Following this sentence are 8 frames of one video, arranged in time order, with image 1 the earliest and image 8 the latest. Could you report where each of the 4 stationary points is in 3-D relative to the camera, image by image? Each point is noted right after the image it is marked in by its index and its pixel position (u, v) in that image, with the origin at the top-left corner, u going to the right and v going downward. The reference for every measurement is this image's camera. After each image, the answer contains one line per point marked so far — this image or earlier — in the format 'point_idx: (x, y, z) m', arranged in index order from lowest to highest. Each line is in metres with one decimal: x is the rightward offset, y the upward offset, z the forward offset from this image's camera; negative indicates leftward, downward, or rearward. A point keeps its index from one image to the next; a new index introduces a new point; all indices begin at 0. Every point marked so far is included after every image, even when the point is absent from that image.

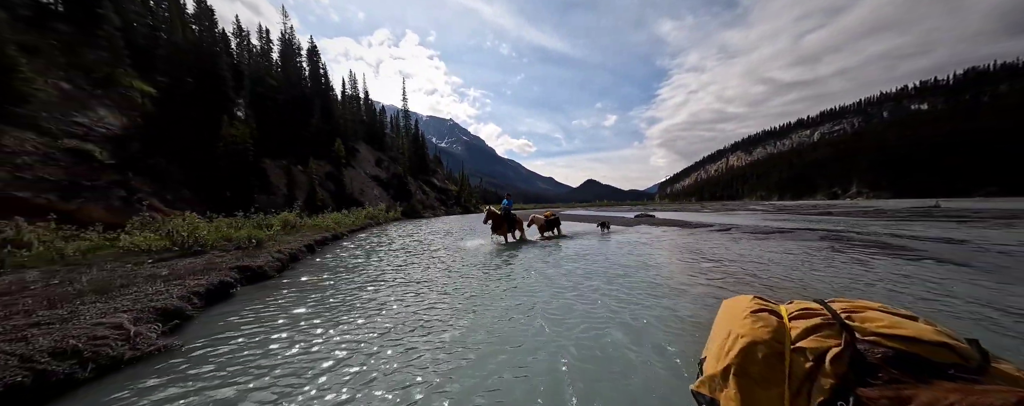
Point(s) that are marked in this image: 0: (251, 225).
0: (-10.9, -0.9, +12.8) m
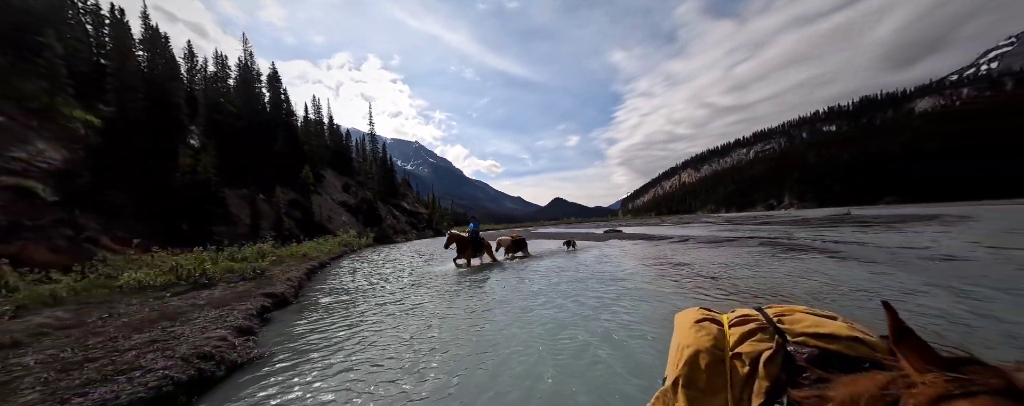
0: (-11.6, -2.2, +12.6) m
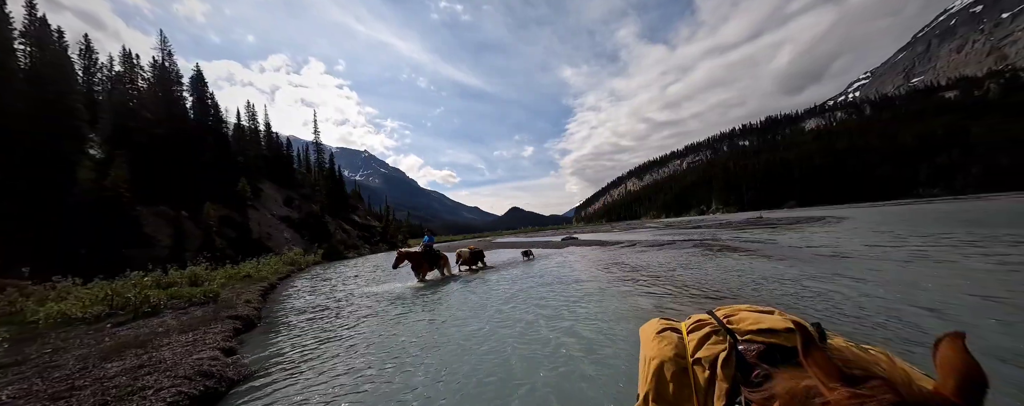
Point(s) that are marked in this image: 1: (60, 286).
0: (-13.0, -3.0, +11.4) m
1: (-15.9, -2.9, +10.5) m
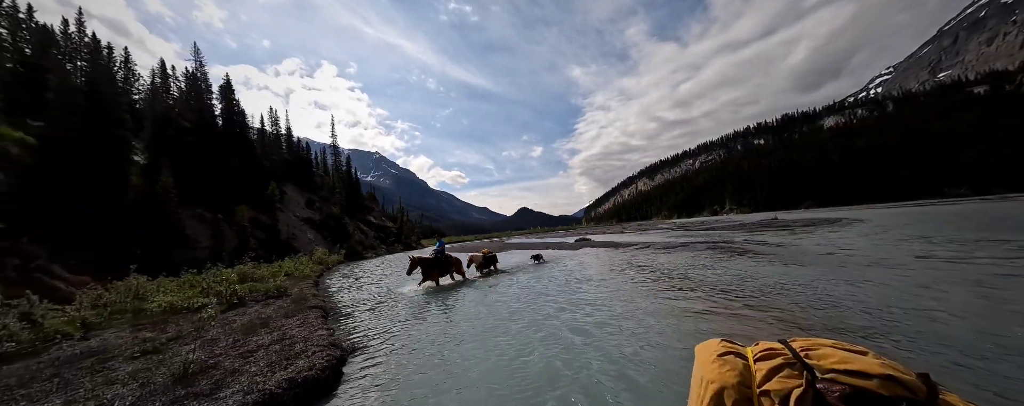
0: (-12.1, -3.2, +12.7) m
1: (-15.0, -3.2, +11.9) m
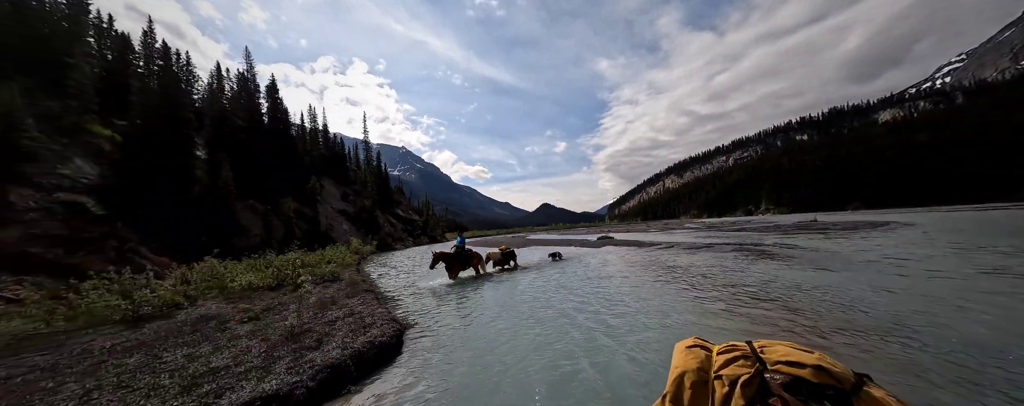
0: (-10.9, -2.9, +14.4) m
1: (-13.9, -2.8, +13.8) m
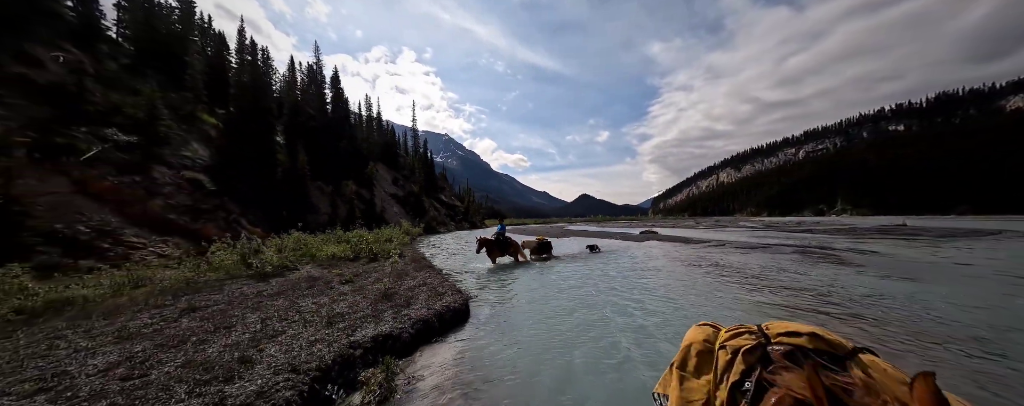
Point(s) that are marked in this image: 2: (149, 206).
0: (-8.7, -2.0, +16.4) m
1: (-11.7, -1.8, +16.2) m
2: (-18.5, -0.1, +15.0) m
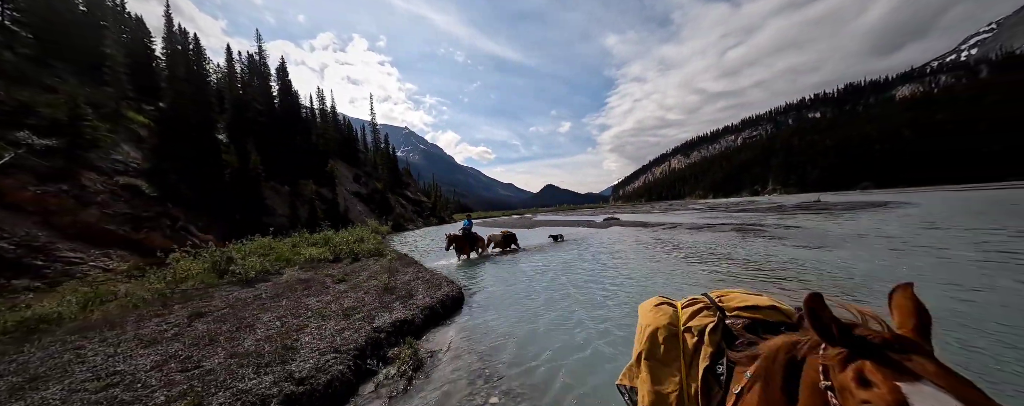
0: (-10.1, -2.1, +16.1) m
1: (-13.0, -2.0, +15.5) m
2: (-19.8, -0.6, +13.5) m
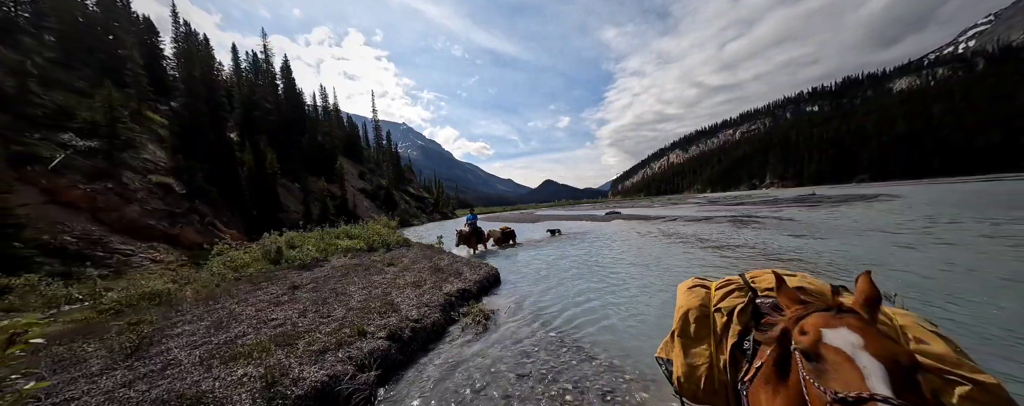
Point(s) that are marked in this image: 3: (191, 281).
0: (-9.4, -1.8, +17.2) m
1: (-12.4, -1.8, +16.6) m
2: (-19.1, -0.5, +14.6) m
3: (-9.2, -2.3, +8.4) m
